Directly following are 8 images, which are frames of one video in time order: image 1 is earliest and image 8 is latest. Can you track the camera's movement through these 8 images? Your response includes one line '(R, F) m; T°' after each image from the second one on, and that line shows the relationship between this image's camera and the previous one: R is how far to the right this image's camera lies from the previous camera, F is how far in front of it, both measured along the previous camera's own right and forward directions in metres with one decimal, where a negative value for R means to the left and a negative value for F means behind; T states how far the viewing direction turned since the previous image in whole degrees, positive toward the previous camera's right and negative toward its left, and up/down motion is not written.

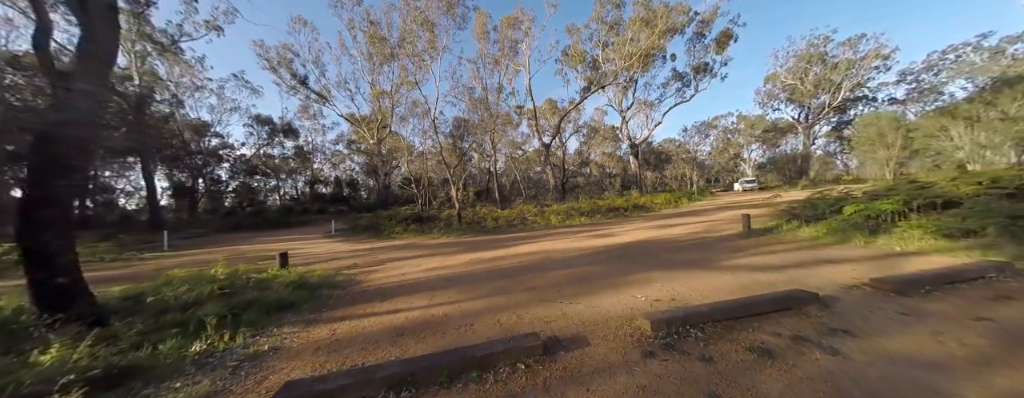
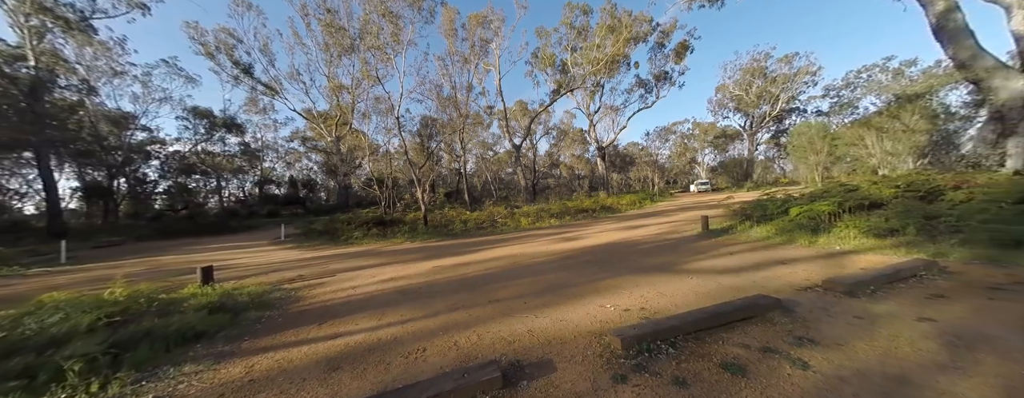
(+0.1, +0.3) m; +6°
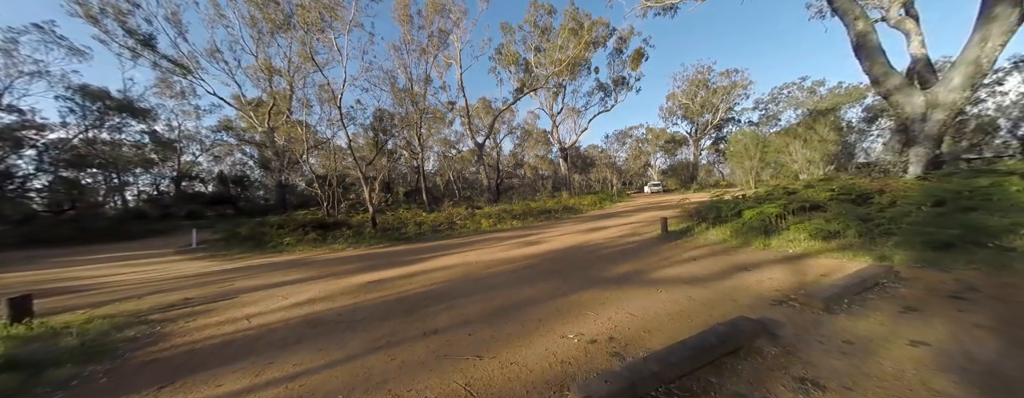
(+0.2, +0.7) m; +8°
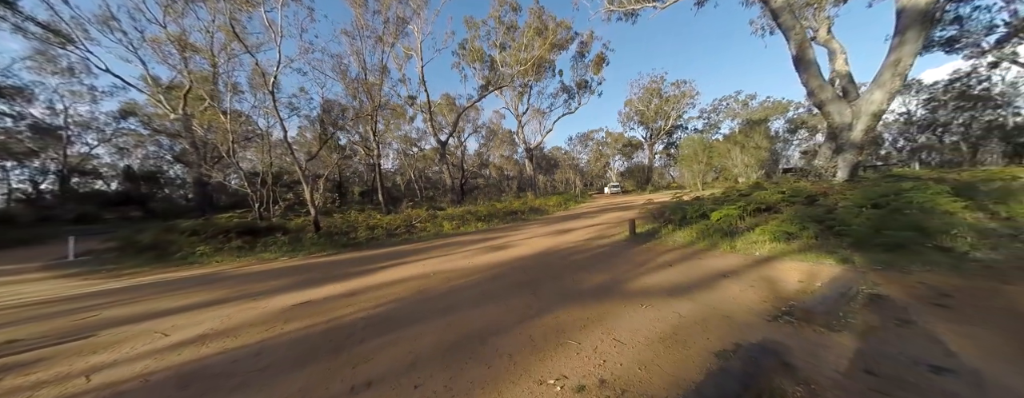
(0.0, +0.6) m; +7°
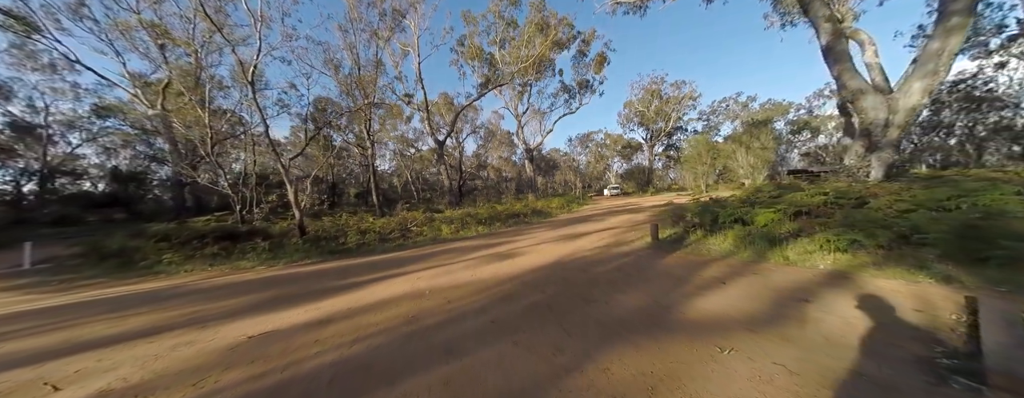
(-0.2, +0.8) m; +1°
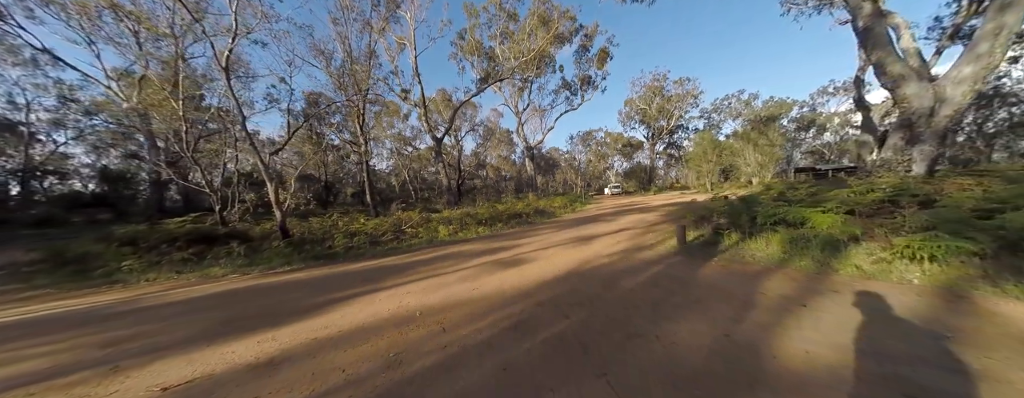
(-0.2, +0.8) m; 0°
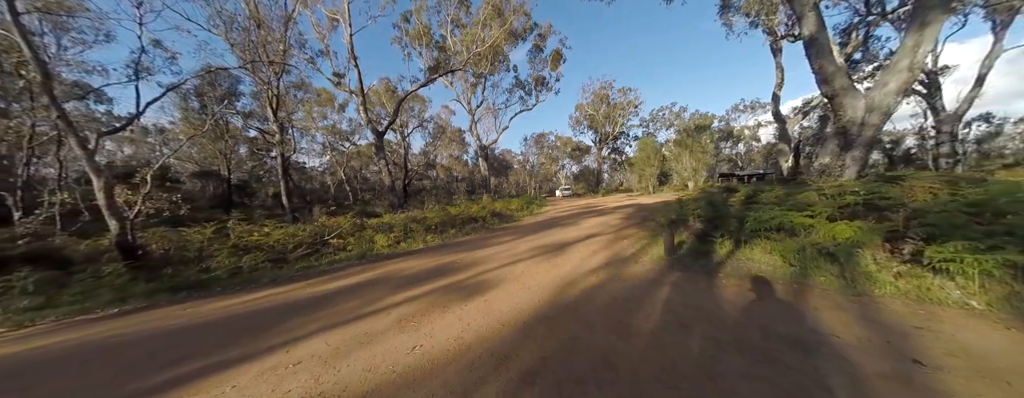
(-0.1, +1.4) m; +10°
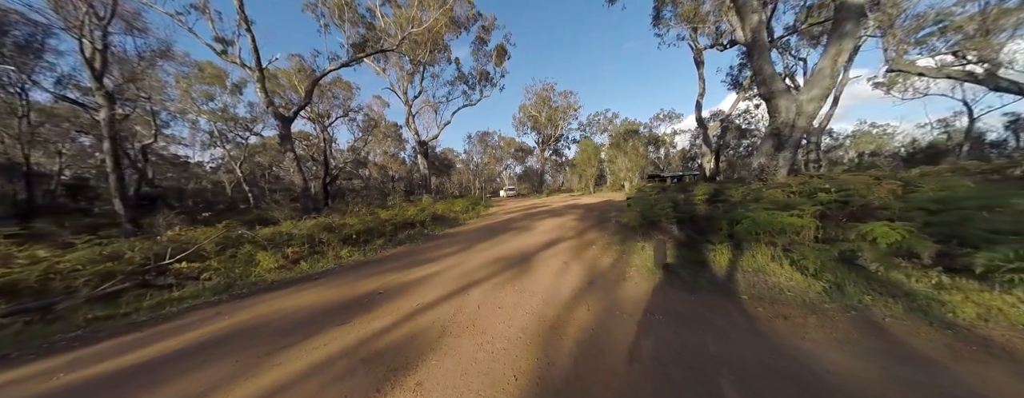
(-0.1, +1.5) m; +12°
